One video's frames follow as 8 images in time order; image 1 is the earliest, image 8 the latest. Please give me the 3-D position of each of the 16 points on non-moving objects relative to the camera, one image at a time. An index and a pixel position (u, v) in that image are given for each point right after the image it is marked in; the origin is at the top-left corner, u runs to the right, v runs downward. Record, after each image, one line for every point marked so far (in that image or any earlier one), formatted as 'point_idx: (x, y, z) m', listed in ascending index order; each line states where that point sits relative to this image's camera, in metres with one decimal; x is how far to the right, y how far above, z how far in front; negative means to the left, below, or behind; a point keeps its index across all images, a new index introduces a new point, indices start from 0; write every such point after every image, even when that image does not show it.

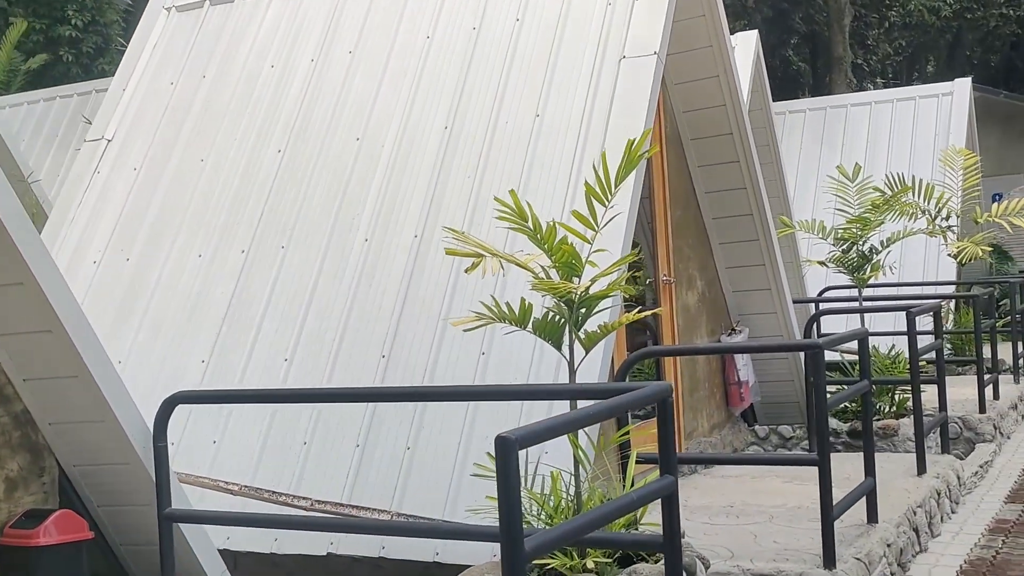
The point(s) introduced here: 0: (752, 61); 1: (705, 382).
0: (+2.0, +1.9, +9.4) m
1: (+1.1, -0.5, +6.4) m
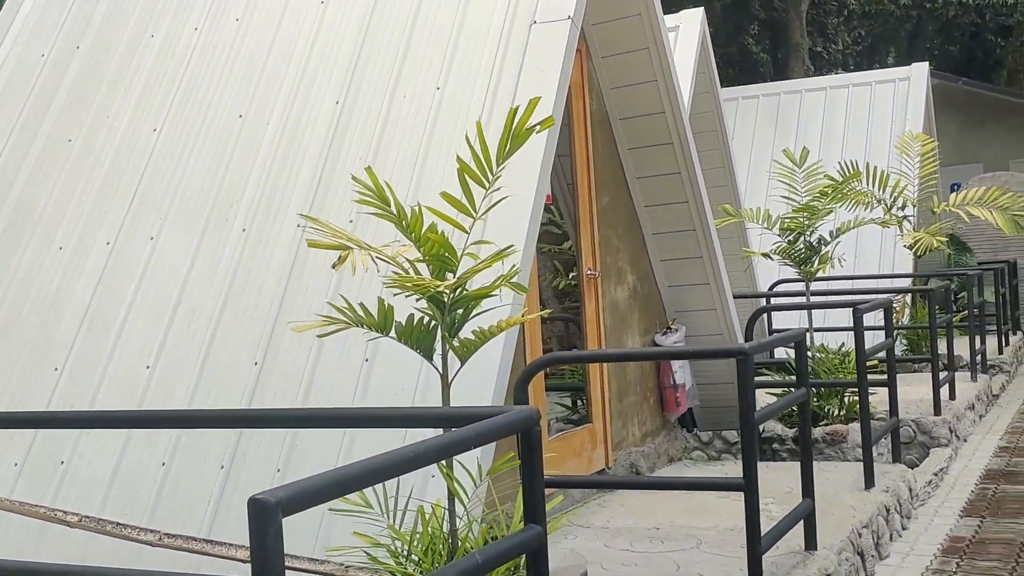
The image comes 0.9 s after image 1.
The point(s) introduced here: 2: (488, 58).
0: (+1.4, +1.9, +8.8) m
1: (+0.6, -0.5, +5.8) m
2: (-0.1, +0.9, +4.5) m
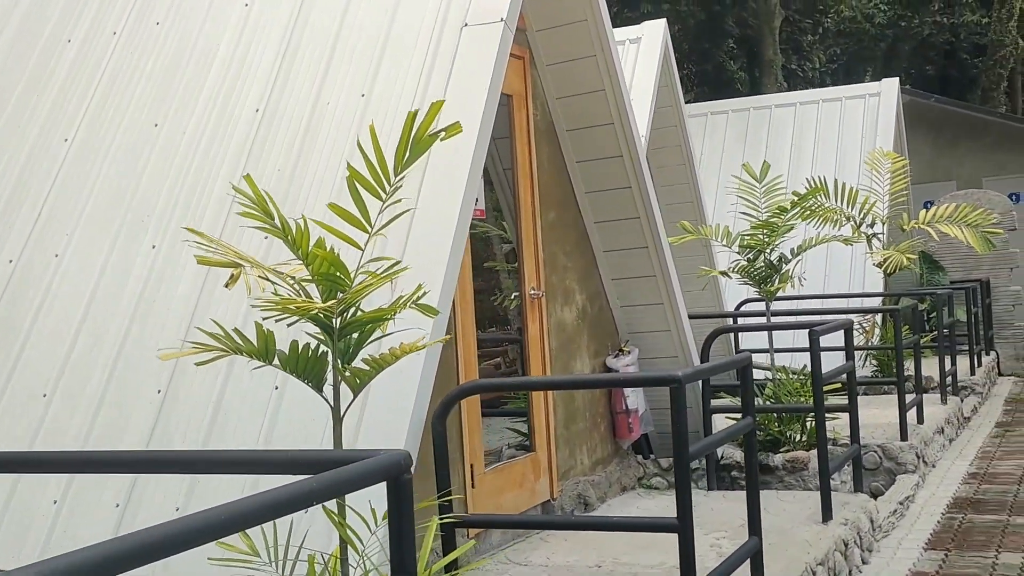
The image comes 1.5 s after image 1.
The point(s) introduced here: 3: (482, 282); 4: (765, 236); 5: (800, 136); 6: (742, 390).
0: (+1.1, +1.8, +8.6) m
1: (+0.4, -0.6, +5.5) m
2: (-0.4, +0.8, +4.2) m
3: (-0.1, 0.0, +4.7) m
4: (+1.4, +0.3, +6.3) m
5: (+3.1, +1.6, +12.1) m
6: (+0.8, -0.3, +3.8) m
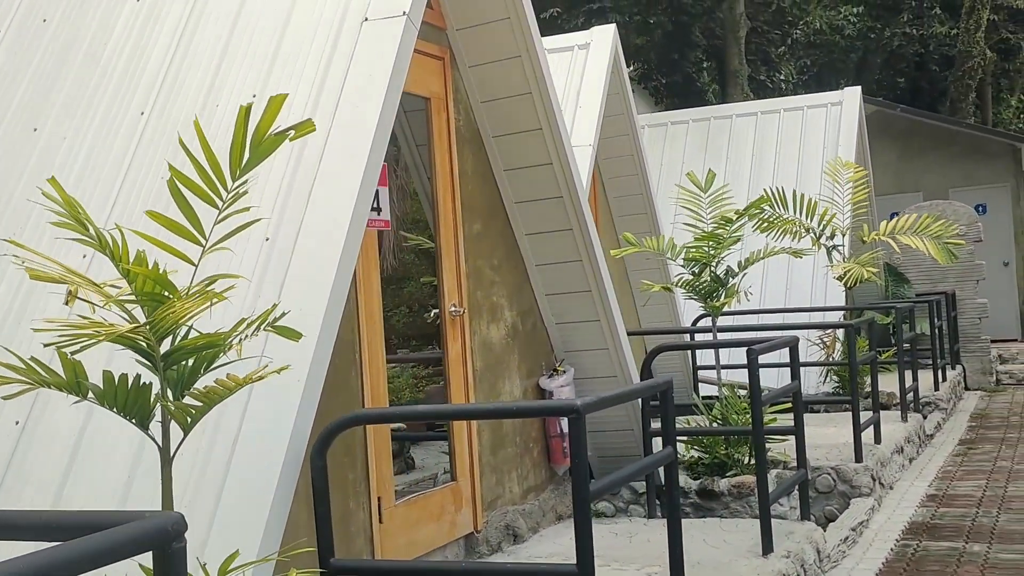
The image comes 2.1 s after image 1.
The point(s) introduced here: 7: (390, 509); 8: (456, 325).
0: (+0.7, +1.7, +8.3) m
1: (0.0, -0.7, +5.2) m
2: (-0.7, +0.8, +3.9) m
3: (-0.5, 0.0, +4.3) m
4: (+1.0, +0.2, +6.0) m
5: (+2.6, +1.5, +11.8) m
6: (+0.5, -0.4, +3.4) m
7: (-0.4, -0.8, +4.2) m
8: (-0.2, -0.2, +4.7) m
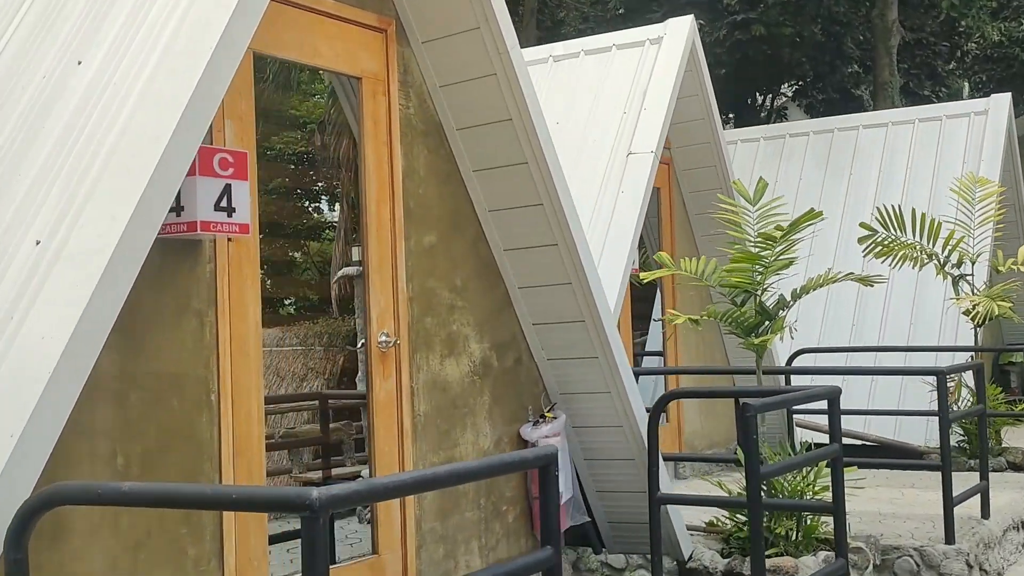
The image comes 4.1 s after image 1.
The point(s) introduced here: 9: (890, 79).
0: (+1.1, +1.5, +7.2) m
1: (-0.1, -0.8, +4.2) m
2: (-1.0, +0.7, +3.0) m
3: (-0.7, -0.1, +3.5) m
4: (+1.0, +0.1, +4.9) m
5: (+3.5, +1.2, +10.4) m
6: (+0.1, -0.5, +2.4) m
7: (-0.7, -0.9, +3.3) m
8: (-0.4, -0.2, +3.8) m
9: (+5.8, +3.2, +17.3) m
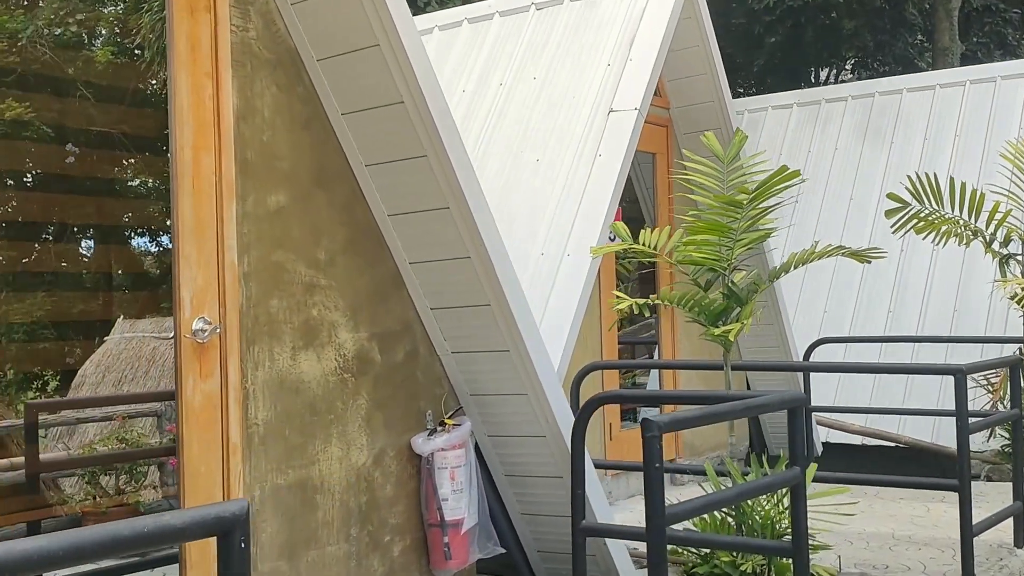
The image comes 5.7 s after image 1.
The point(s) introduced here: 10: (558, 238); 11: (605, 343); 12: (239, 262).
0: (+0.9, +1.6, +6.2) m
1: (-0.5, -0.7, +3.3) m
2: (-1.4, +0.8, +2.2) m
3: (-1.1, 0.0, +2.6) m
4: (+0.7, +0.1, +3.9) m
5: (+3.5, +1.3, +9.3) m
6: (-0.4, -0.4, +1.6) m
7: (-1.1, -0.8, +2.5) m
8: (-0.8, -0.2, +3.0) m
9: (+6.2, +3.4, +16.0) m
10: (+0.2, +0.3, +5.5) m
11: (+0.5, -0.3, +6.1) m
12: (-0.7, +0.1, +3.0) m
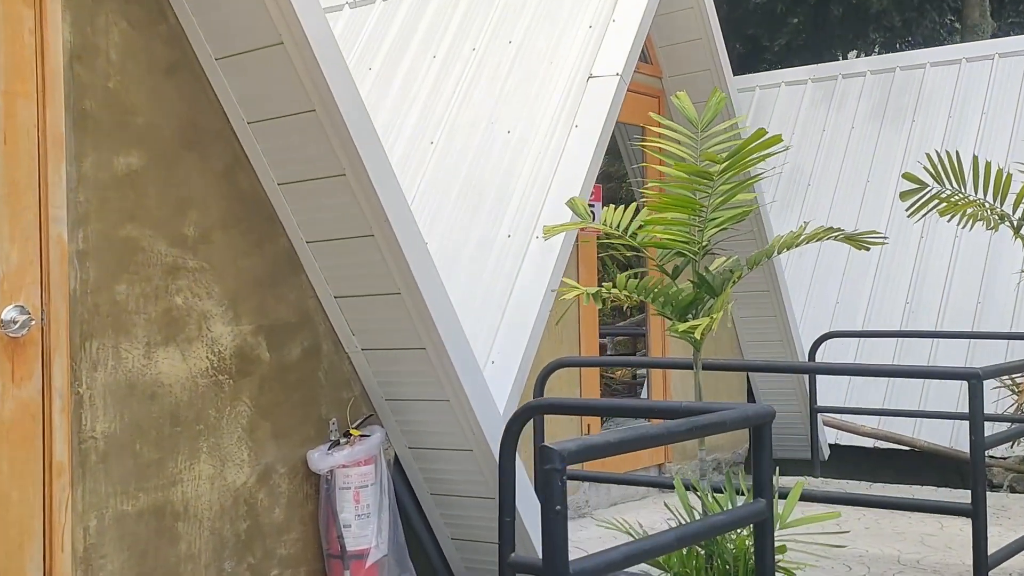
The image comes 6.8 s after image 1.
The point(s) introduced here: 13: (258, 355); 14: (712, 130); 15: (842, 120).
0: (+0.8, +1.7, +5.6) m
1: (-0.7, -0.7, +2.8) m
2: (-1.6, +0.8, +1.6) m
3: (-1.3, 0.0, +2.0) m
4: (+0.5, +0.2, +3.3) m
5: (+3.4, +1.4, +8.6) m
6: (-0.7, -0.4, +1.0) m
7: (-1.4, -0.8, +1.9) m
8: (-1.0, -0.1, +2.4) m
9: (+6.3, +3.6, +15.2) m
10: (+0.1, +0.3, +4.9) m
11: (+0.3, -0.2, +5.5) m
12: (-1.0, +0.1, +2.5) m
13: (-0.6, -0.2, +2.9) m
14: (+0.6, +0.5, +3.5) m
15: (+2.6, +1.4, +9.1) m
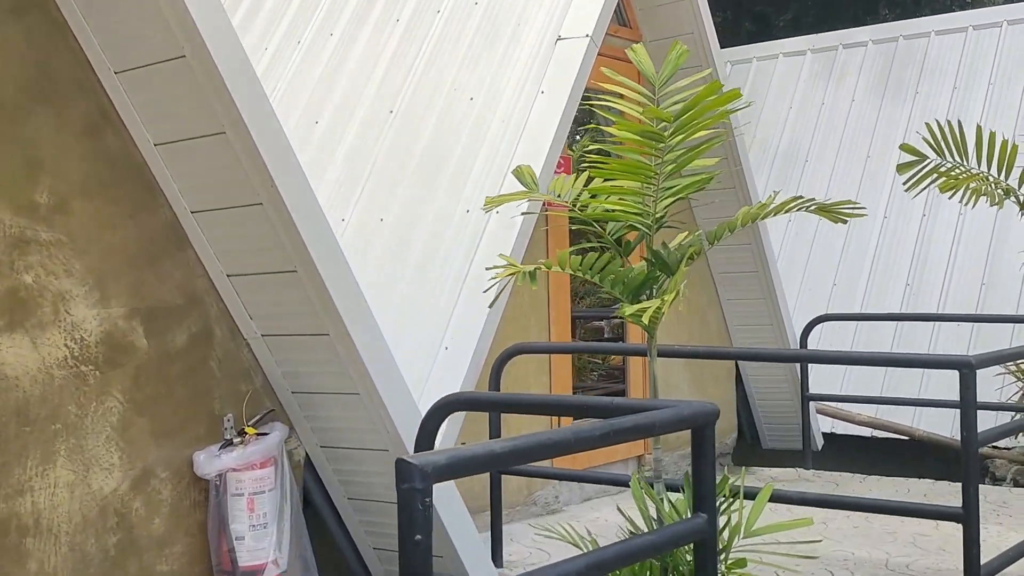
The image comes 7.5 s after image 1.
0: (+0.6, +1.8, +5.2) m
1: (-0.9, -0.6, +2.4) m
2: (-1.8, +0.8, +1.2) m
3: (-1.5, 0.0, +1.7) m
4: (+0.3, +0.2, +2.9) m
5: (+3.3, +1.5, +8.1) m
6: (-0.9, -0.4, +0.6) m
7: (-1.6, -0.7, +1.5) m
8: (-1.2, -0.1, +2.0) m
9: (+6.2, +3.8, +14.7) m
10: (-0.1, +0.4, +4.5) m
11: (+0.2, -0.1, +5.1) m
12: (-1.2, +0.2, +2.1) m
13: (-0.8, -0.1, +2.5) m
14: (+0.5, +0.5, +3.1) m
15: (+2.5, +1.5, +8.7) m
